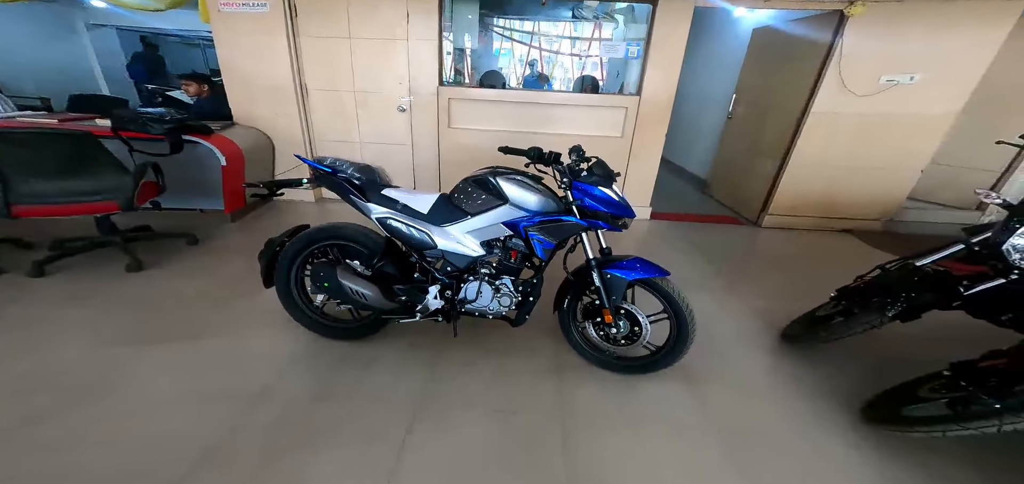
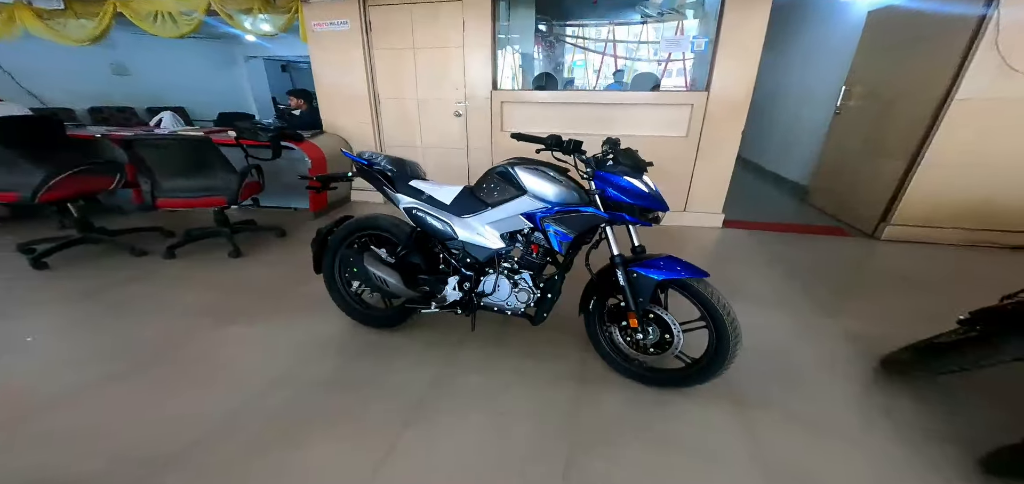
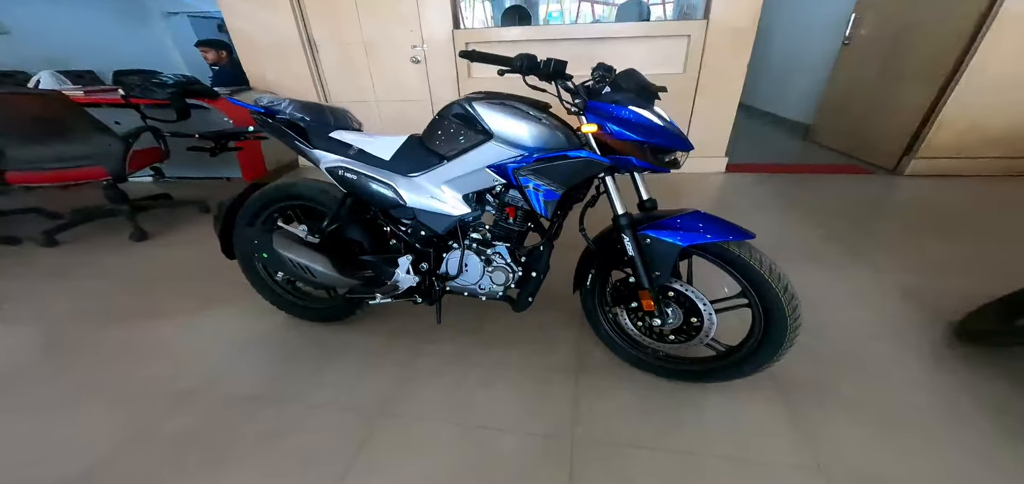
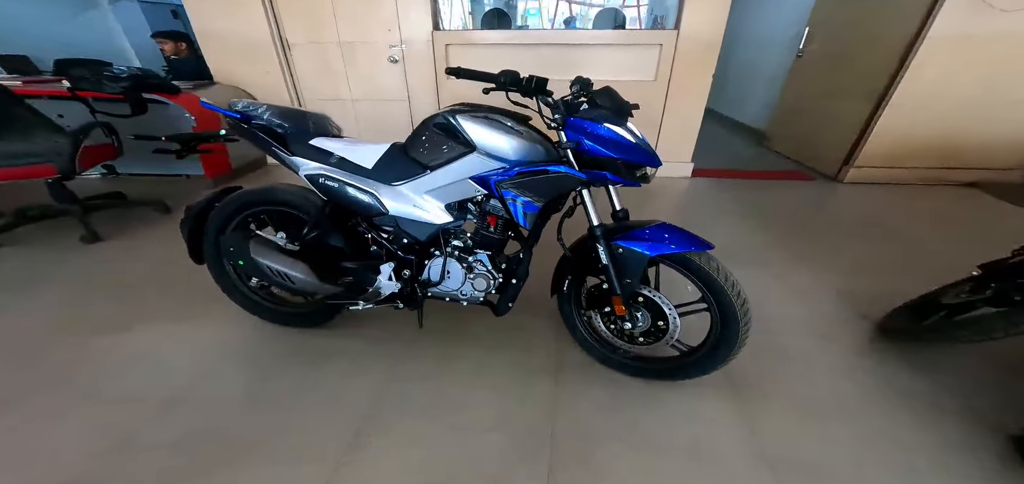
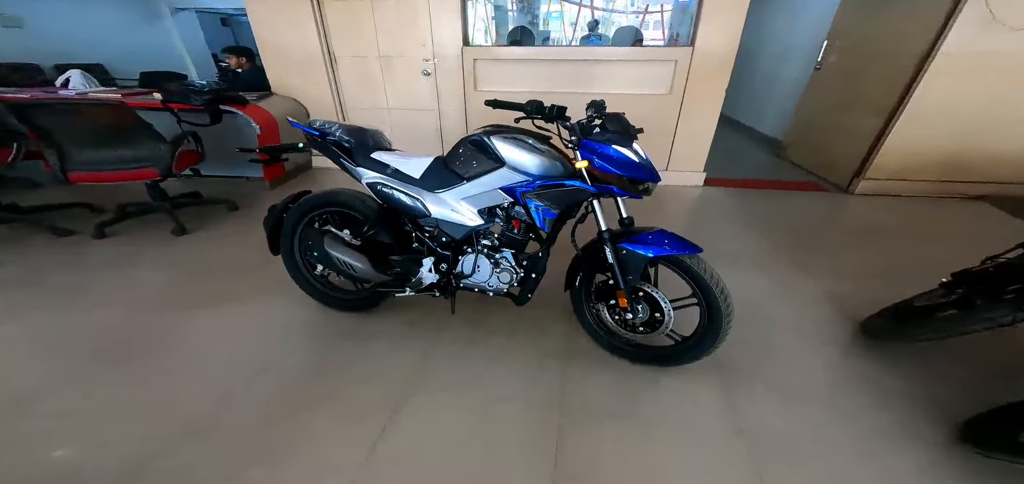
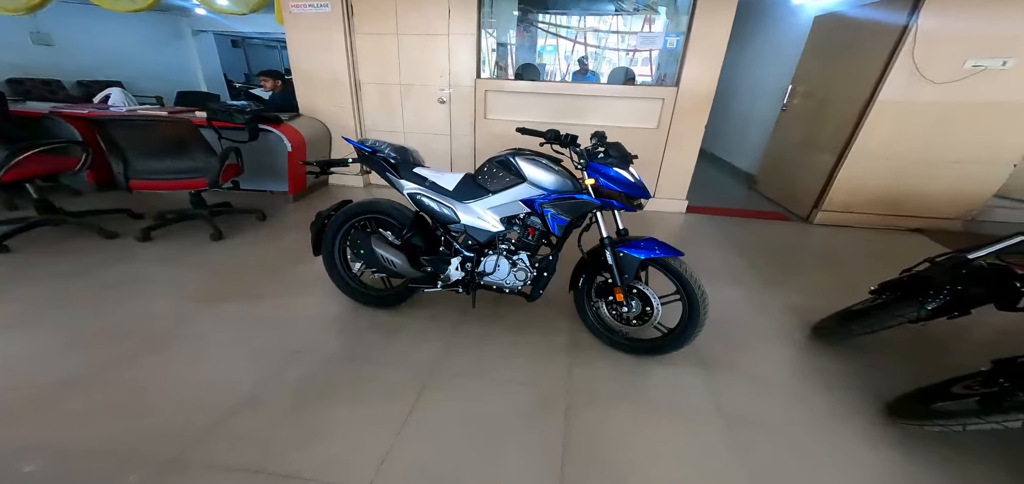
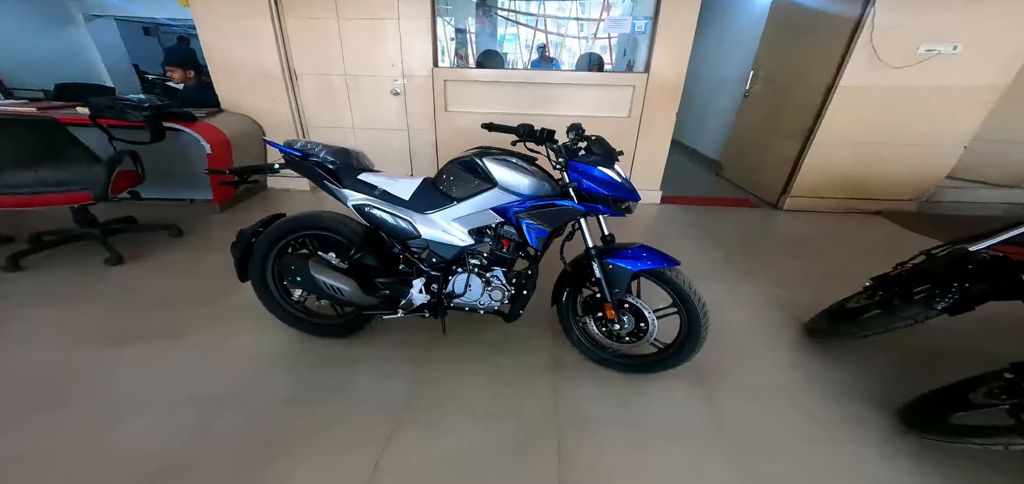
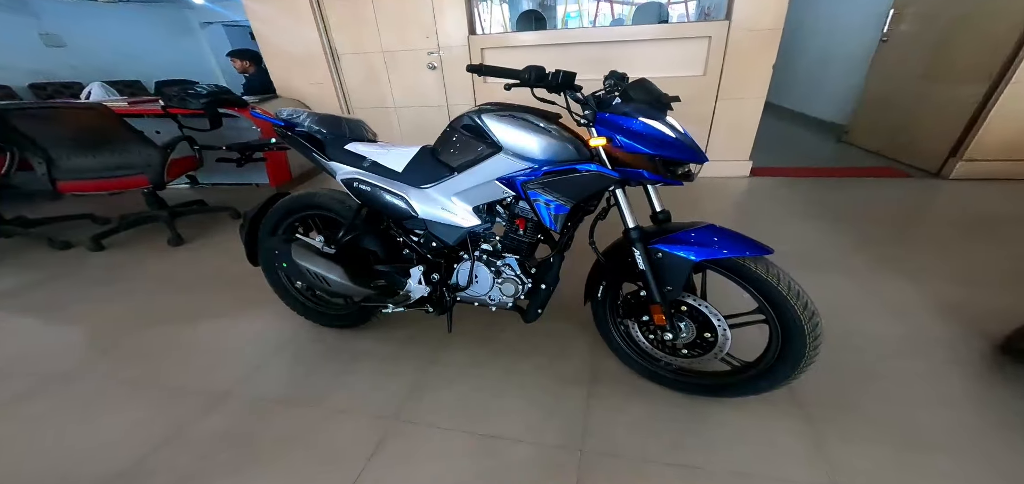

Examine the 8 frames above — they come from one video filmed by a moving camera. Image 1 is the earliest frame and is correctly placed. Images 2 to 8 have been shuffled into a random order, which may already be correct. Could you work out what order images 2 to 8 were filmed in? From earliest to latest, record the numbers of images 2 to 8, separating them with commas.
7, 4, 3, 6, 5, 8, 2
